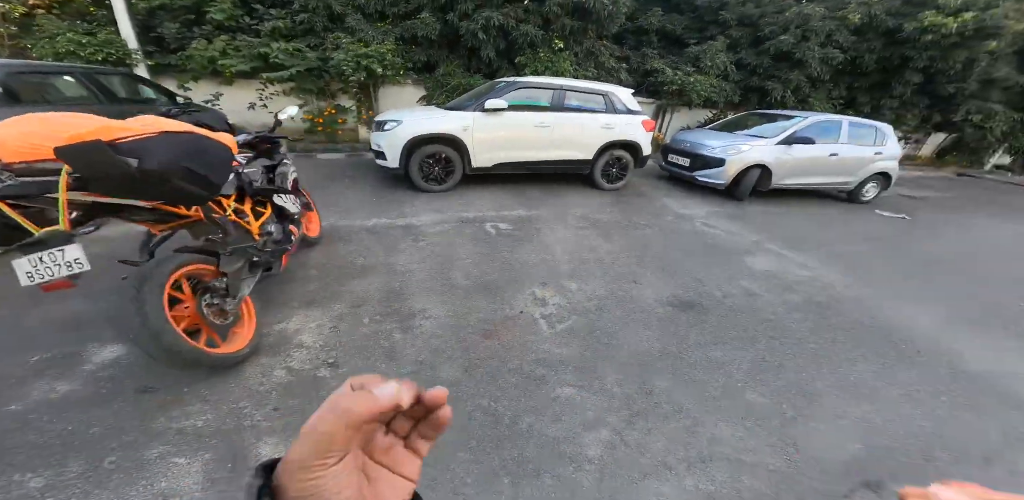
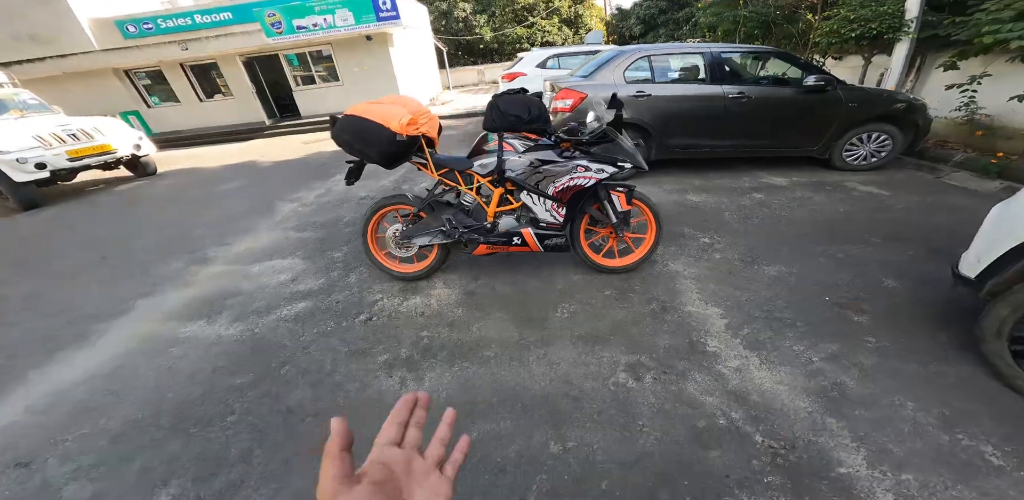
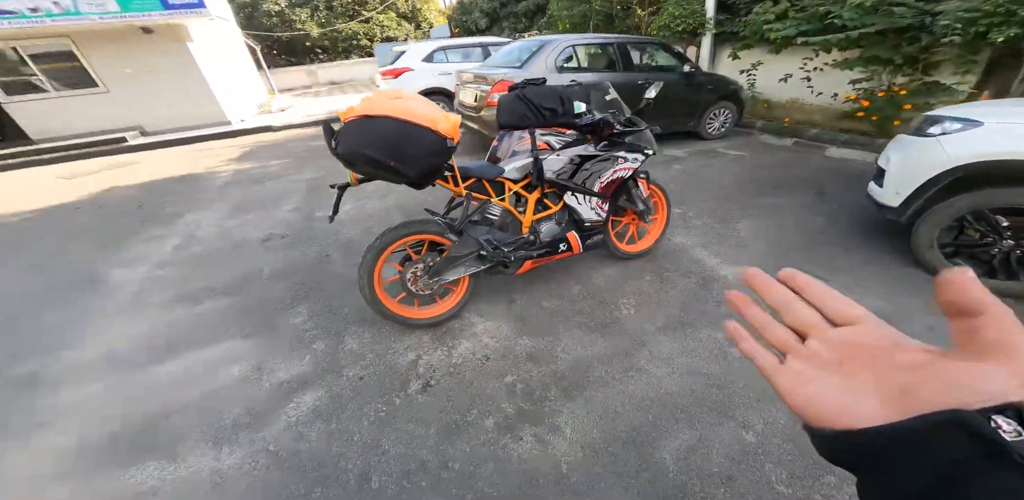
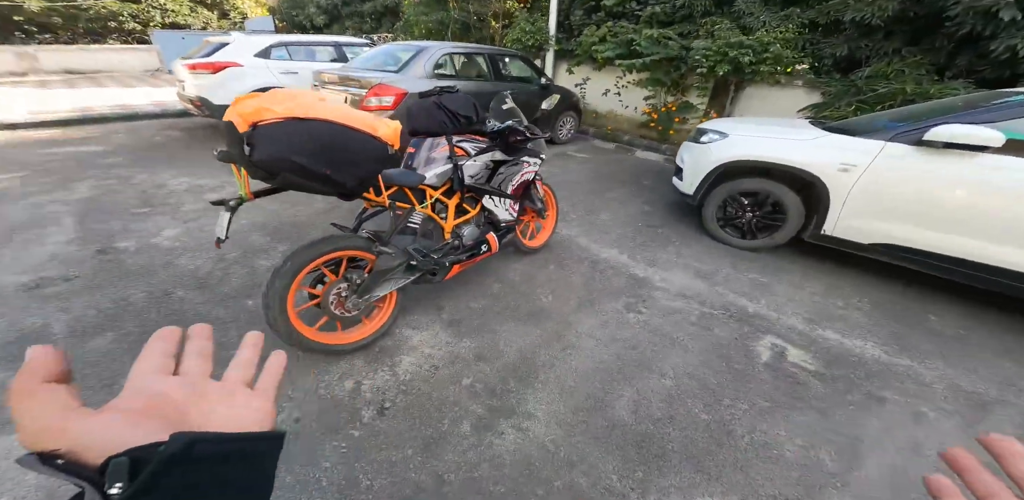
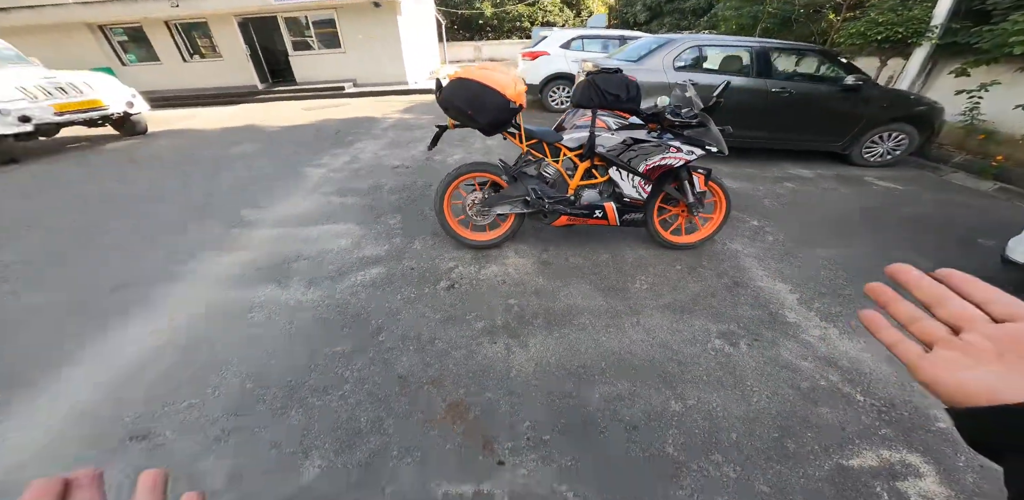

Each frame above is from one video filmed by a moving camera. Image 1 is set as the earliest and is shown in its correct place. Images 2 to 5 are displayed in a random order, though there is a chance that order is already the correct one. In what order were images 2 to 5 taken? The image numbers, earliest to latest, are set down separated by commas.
4, 3, 5, 2
